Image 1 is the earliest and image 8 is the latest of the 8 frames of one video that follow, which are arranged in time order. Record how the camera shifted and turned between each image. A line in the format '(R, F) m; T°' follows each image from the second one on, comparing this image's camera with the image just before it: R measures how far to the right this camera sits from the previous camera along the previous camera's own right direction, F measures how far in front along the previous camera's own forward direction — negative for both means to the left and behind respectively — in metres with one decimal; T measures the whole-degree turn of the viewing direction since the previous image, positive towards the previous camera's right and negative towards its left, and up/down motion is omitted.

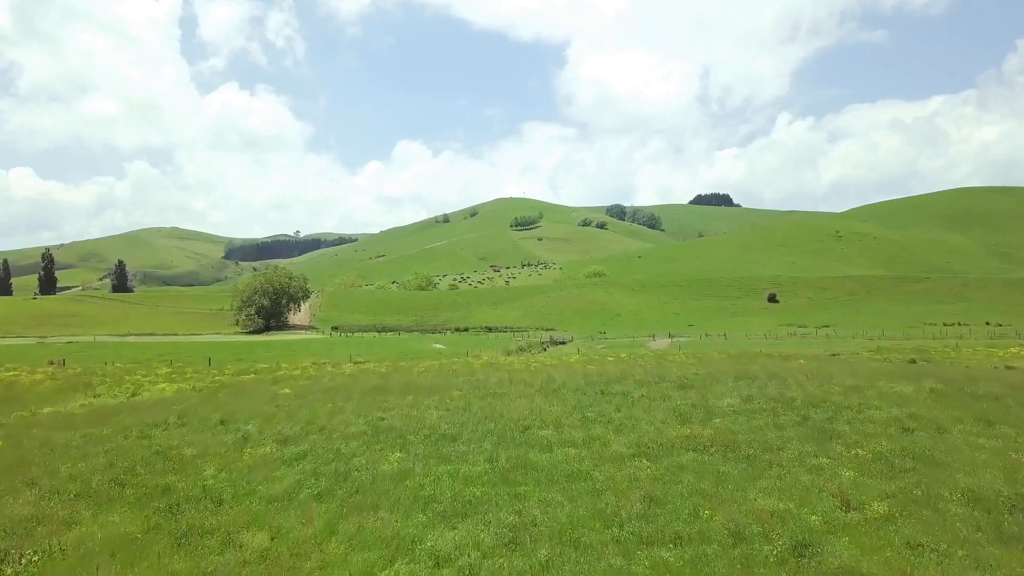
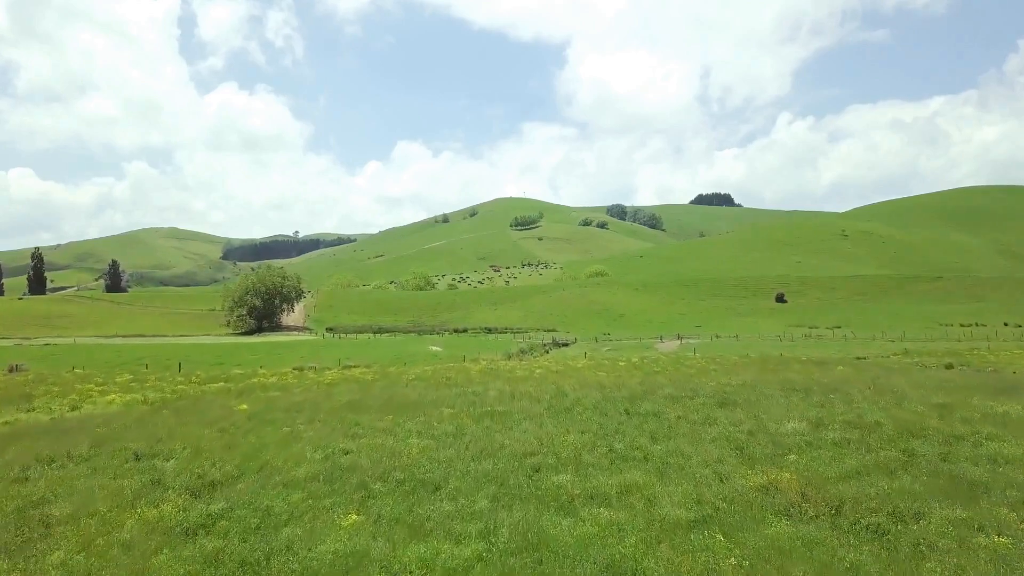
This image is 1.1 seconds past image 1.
(-0.1, +5.1) m; 0°
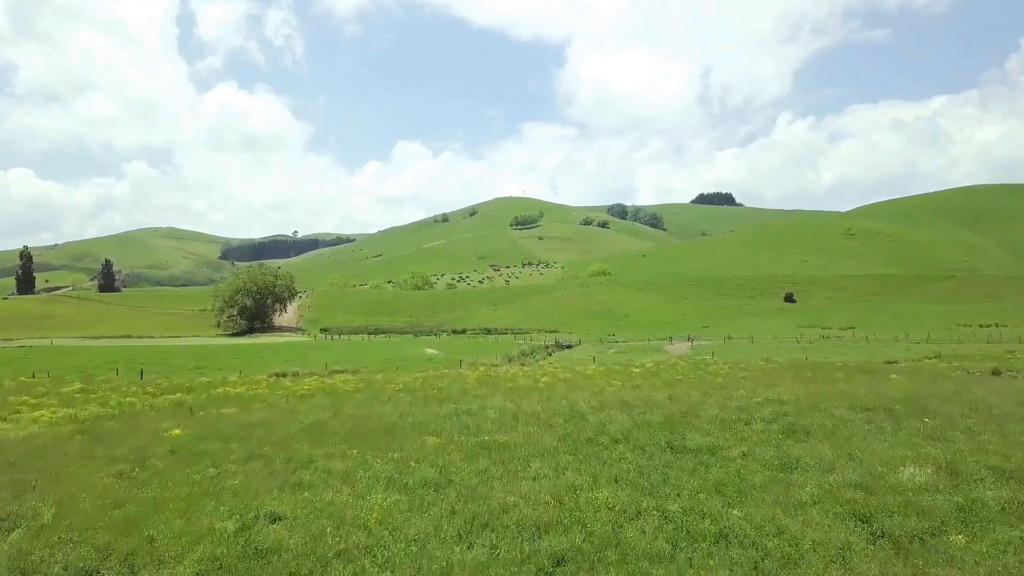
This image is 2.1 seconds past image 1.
(-0.1, +5.3) m; 0°
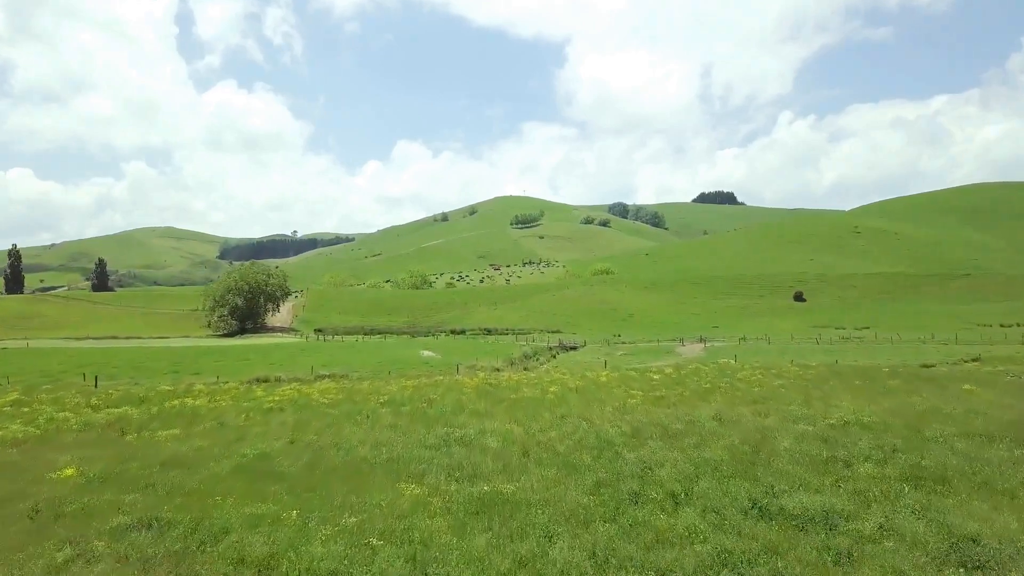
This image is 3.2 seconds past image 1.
(-0.2, +5.2) m; 0°
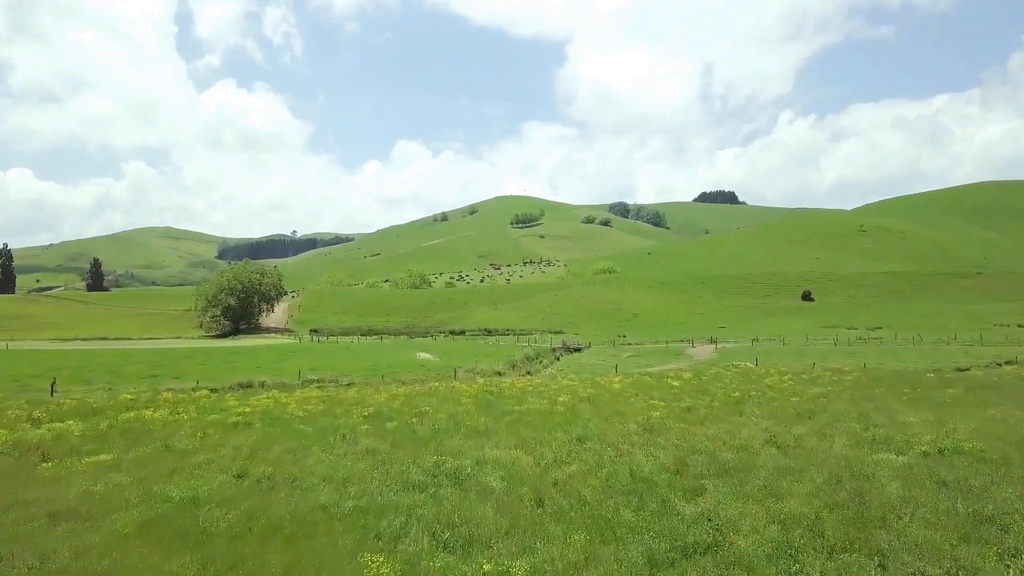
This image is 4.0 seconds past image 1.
(-0.2, +4.1) m; 0°
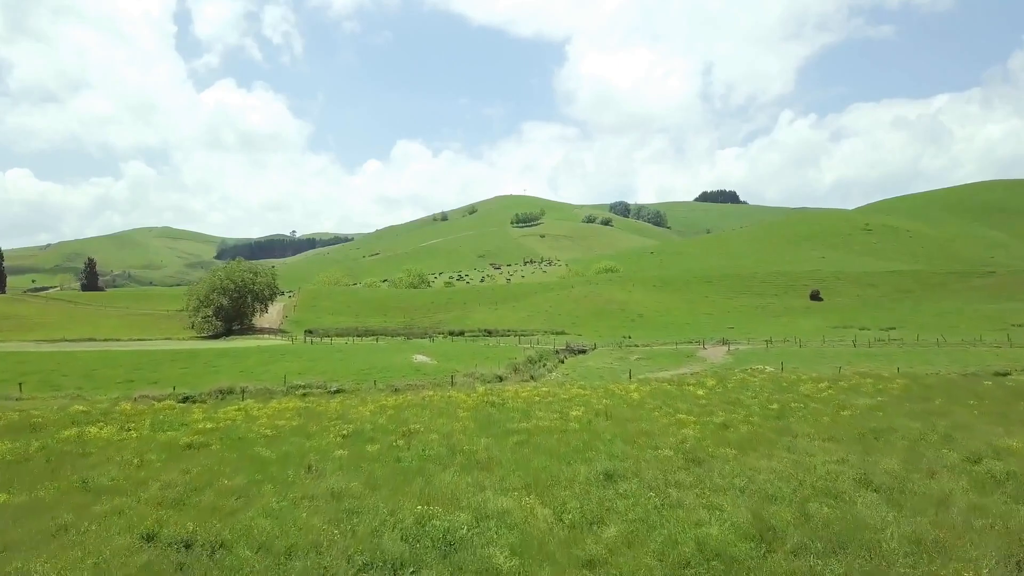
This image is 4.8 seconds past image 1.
(-0.3, +4.1) m; 0°
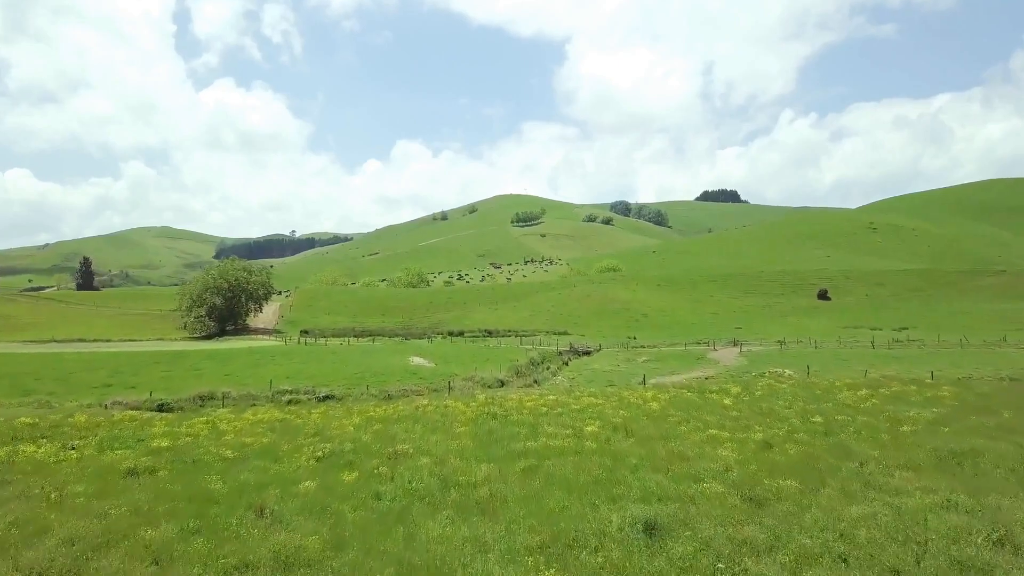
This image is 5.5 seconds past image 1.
(-0.2, +3.5) m; 0°
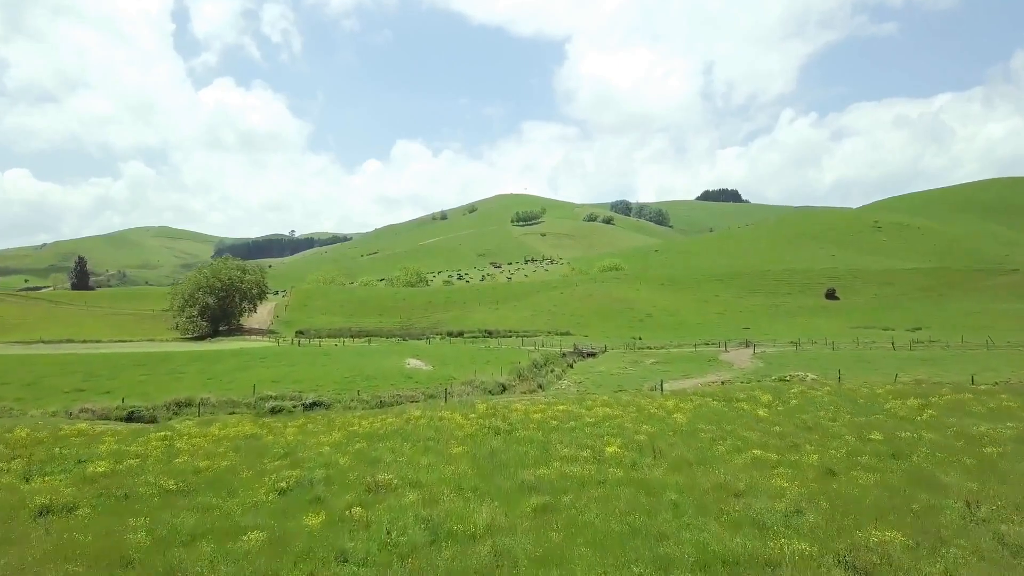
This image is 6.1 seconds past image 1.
(-0.2, +3.5) m; 0°
